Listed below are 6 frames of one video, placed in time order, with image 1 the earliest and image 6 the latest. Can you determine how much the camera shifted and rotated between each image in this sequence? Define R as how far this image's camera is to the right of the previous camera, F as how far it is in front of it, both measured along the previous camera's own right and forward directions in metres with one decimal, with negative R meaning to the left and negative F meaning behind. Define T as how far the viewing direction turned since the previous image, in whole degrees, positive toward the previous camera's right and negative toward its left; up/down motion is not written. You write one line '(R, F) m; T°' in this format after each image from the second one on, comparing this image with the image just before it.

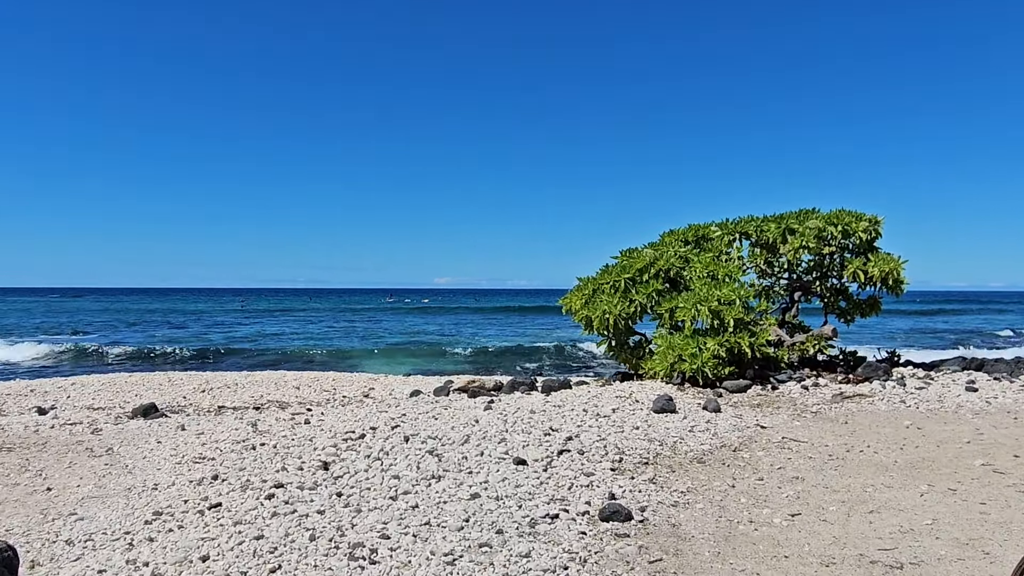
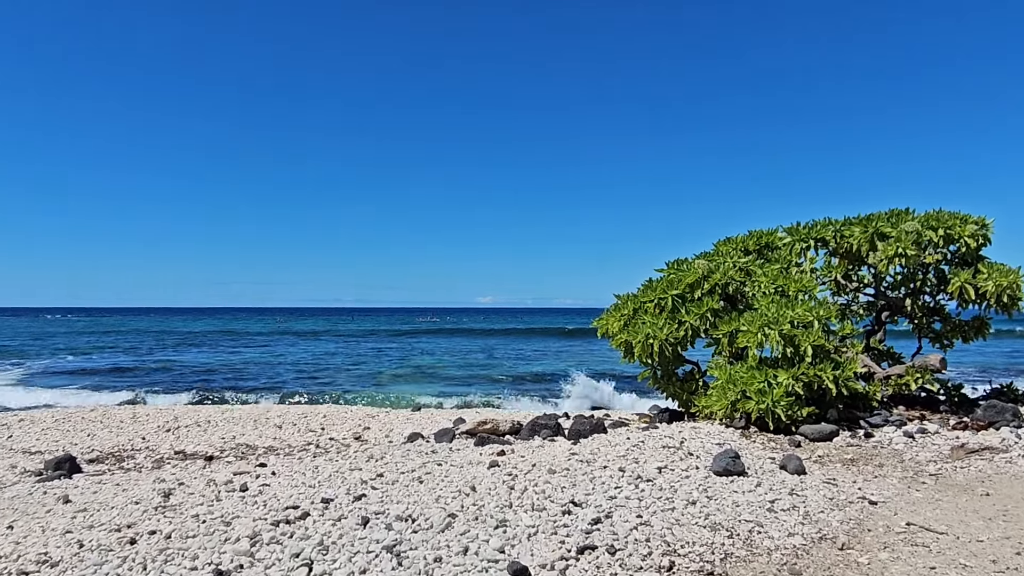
(+0.3, +1.7) m; -4°
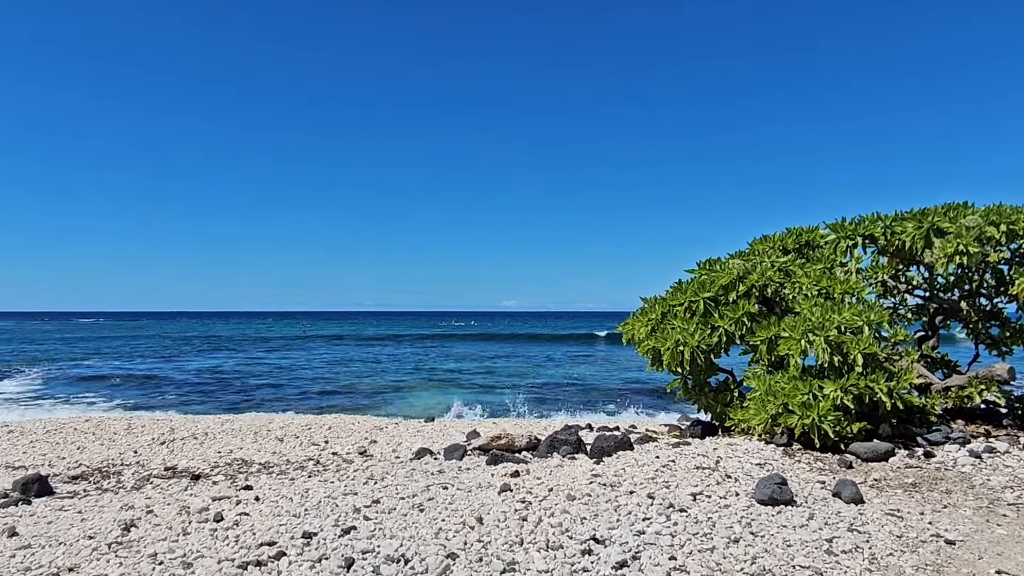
(+0.1, +0.6) m; -2°
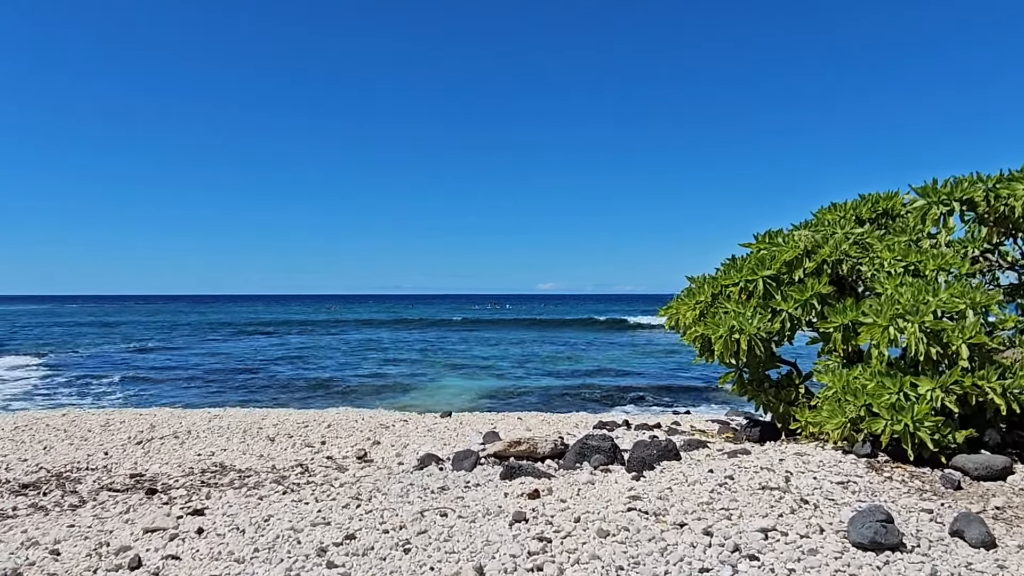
(+0.1, +1.1) m; -3°
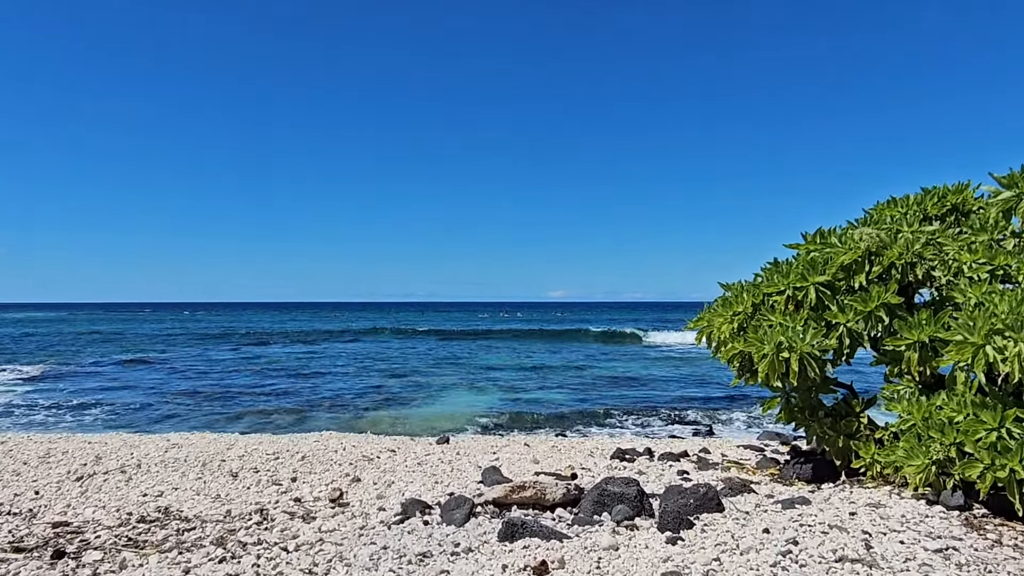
(+0.1, +1.0) m; -1°
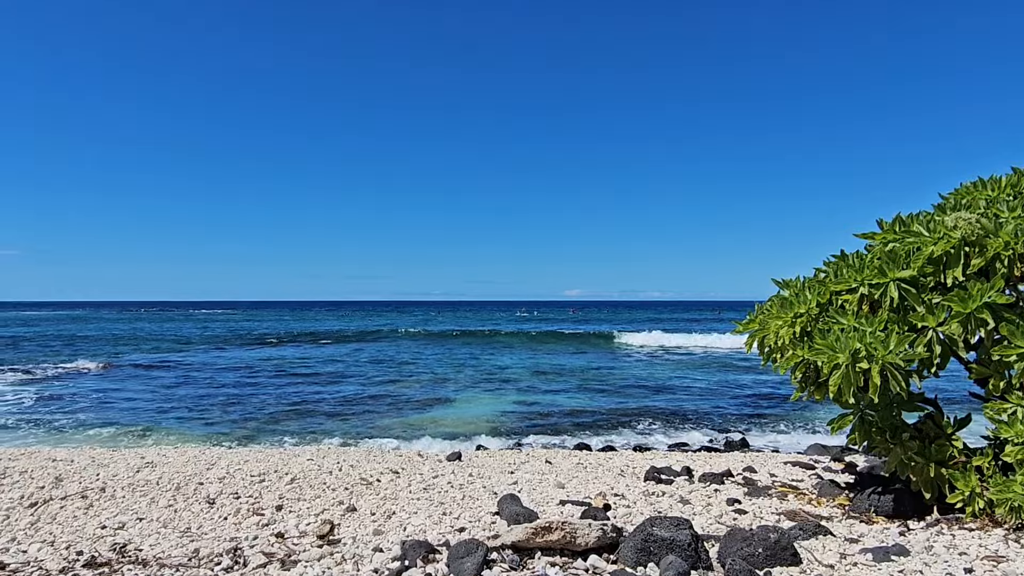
(0.0, +0.9) m; -2°
